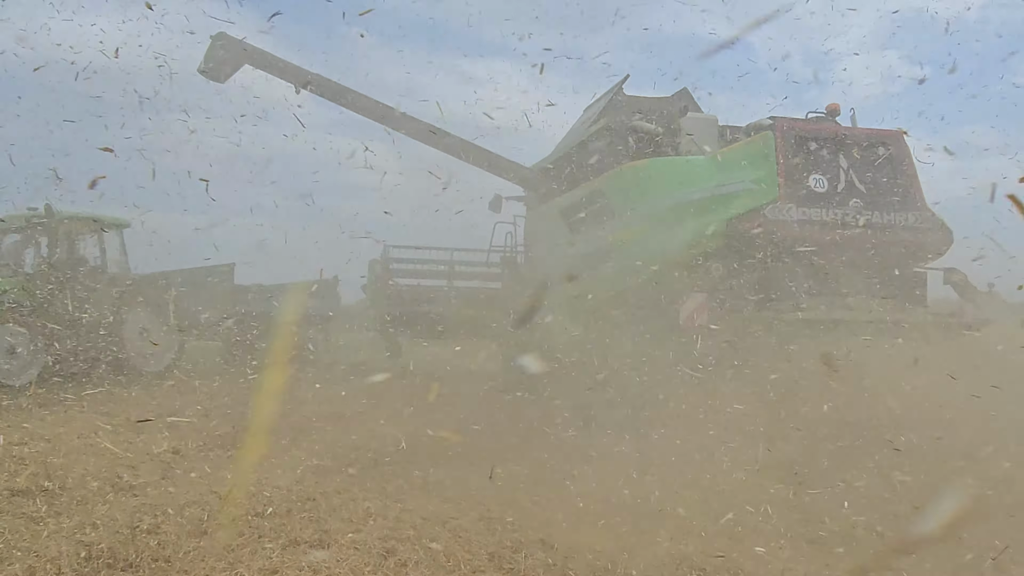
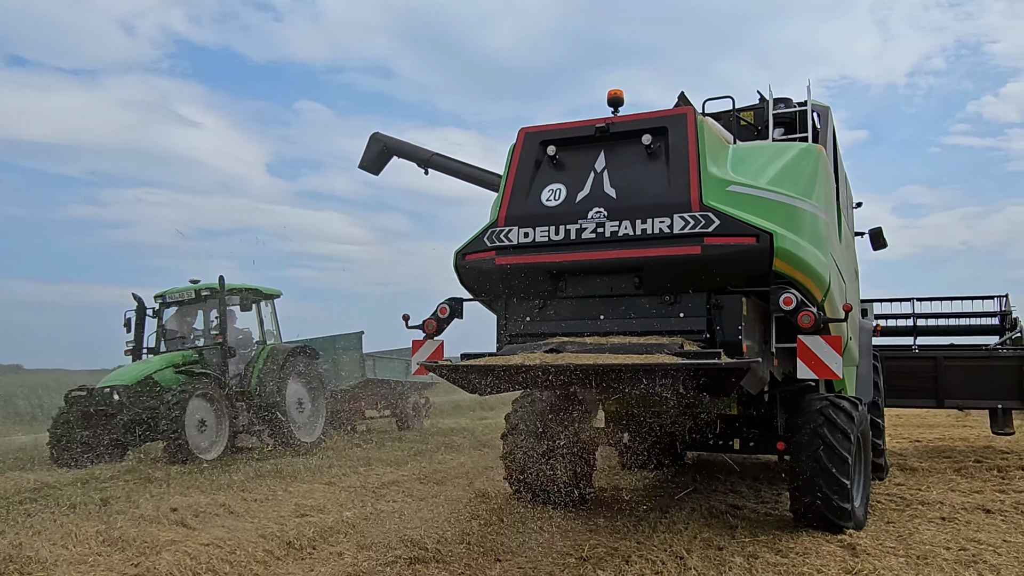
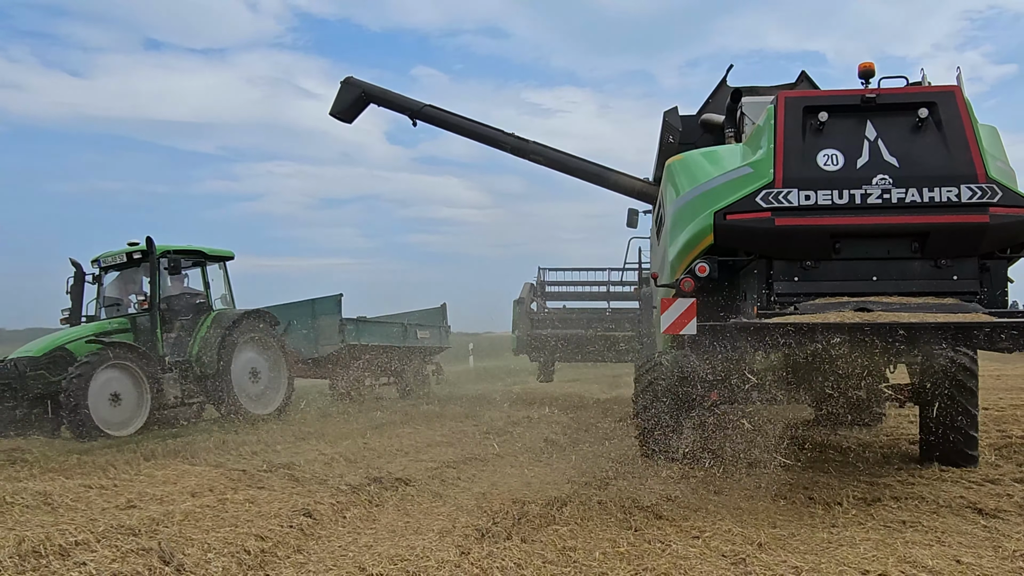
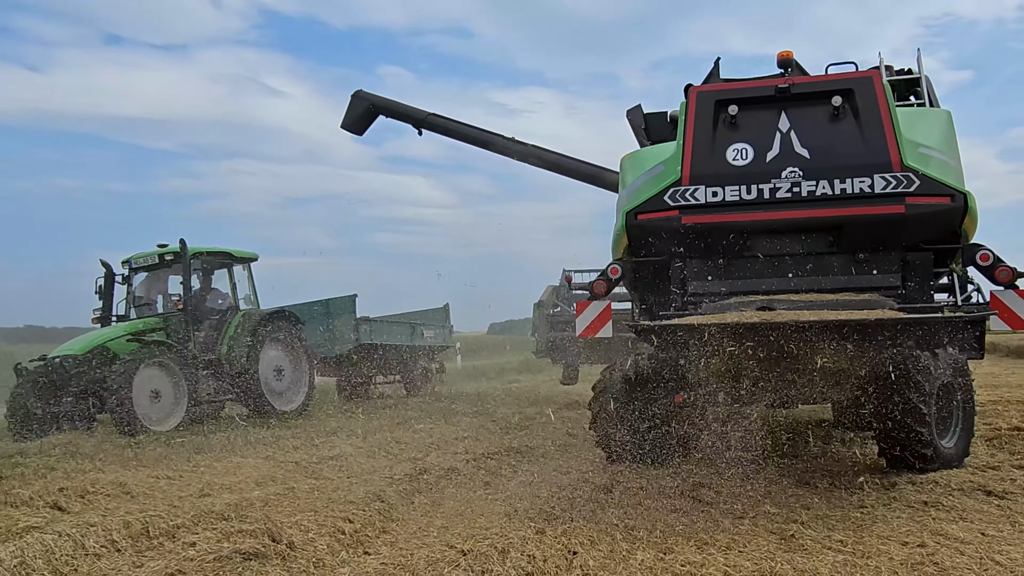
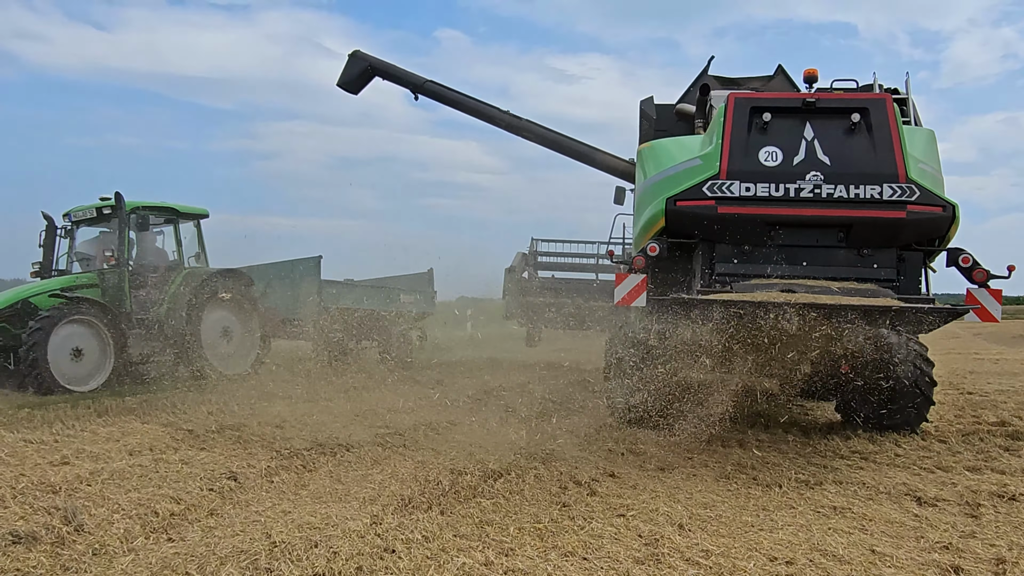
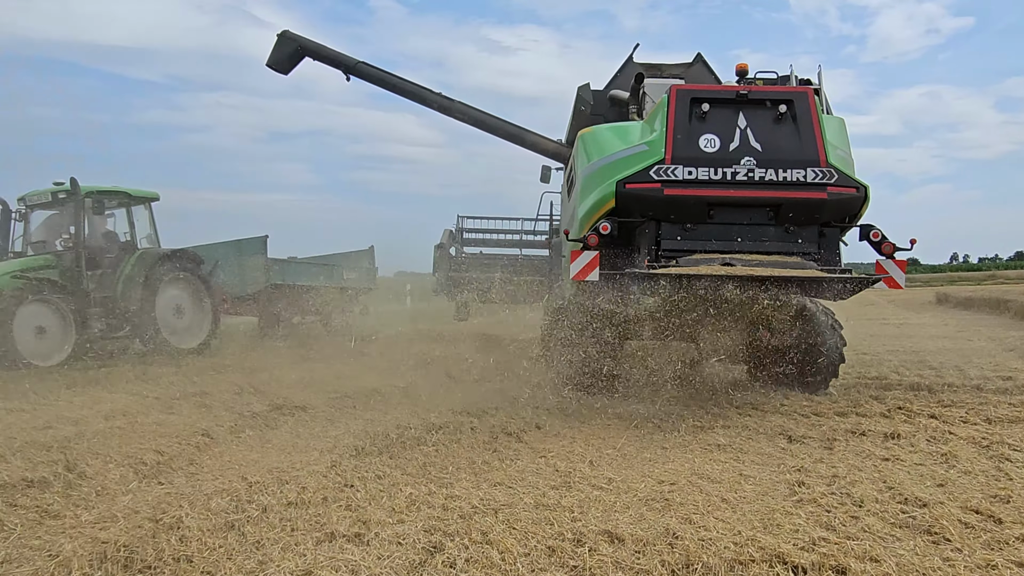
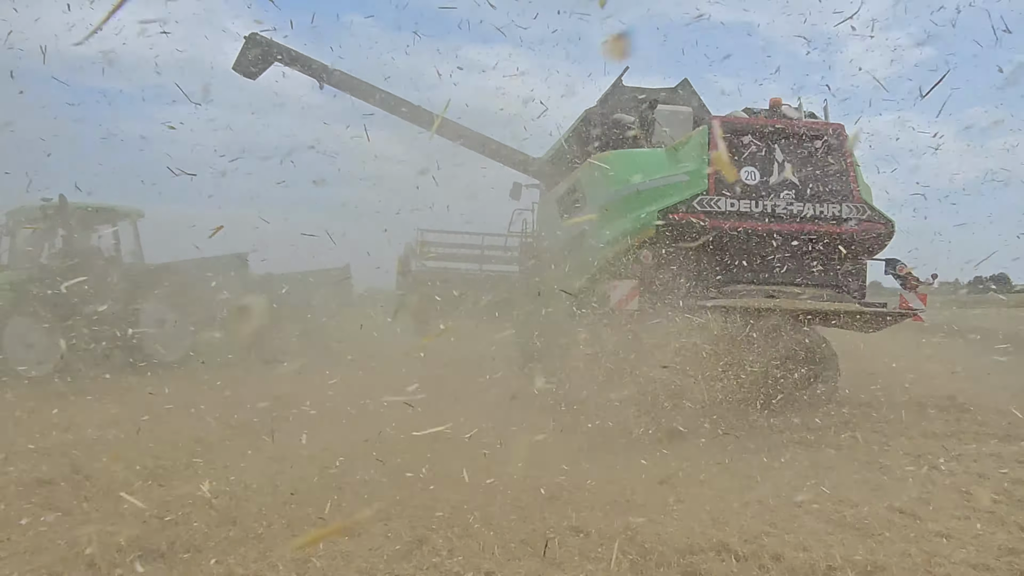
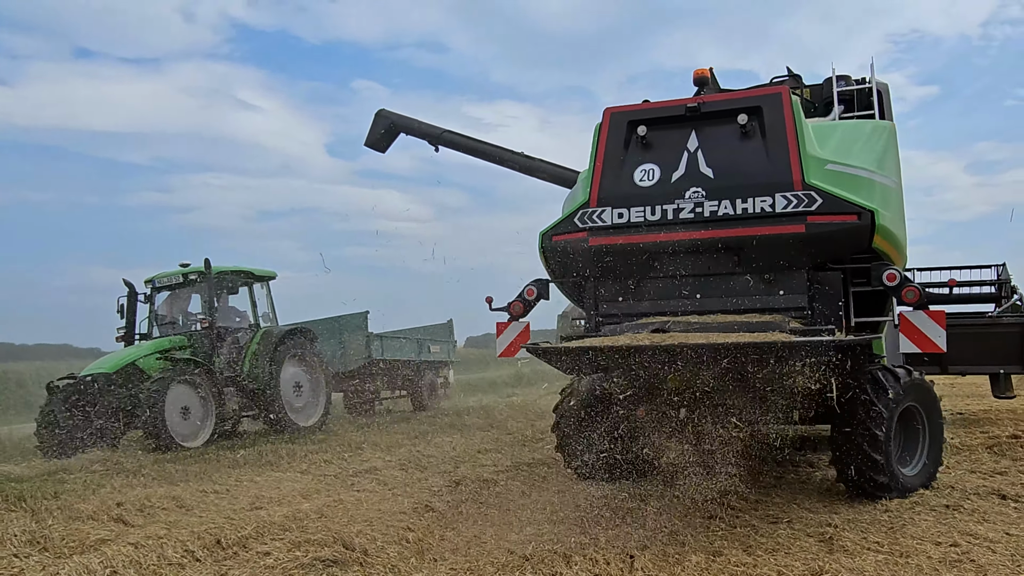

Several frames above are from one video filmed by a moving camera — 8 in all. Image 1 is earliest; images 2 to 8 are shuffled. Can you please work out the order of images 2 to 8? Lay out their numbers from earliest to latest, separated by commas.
7, 6, 5, 3, 4, 8, 2
